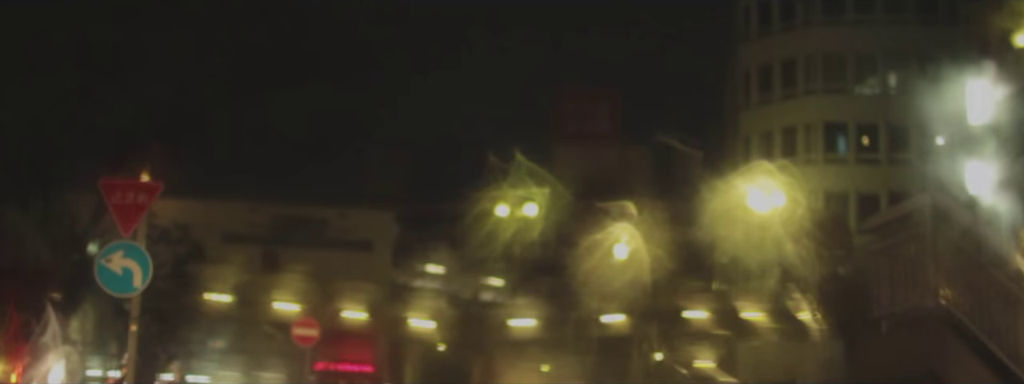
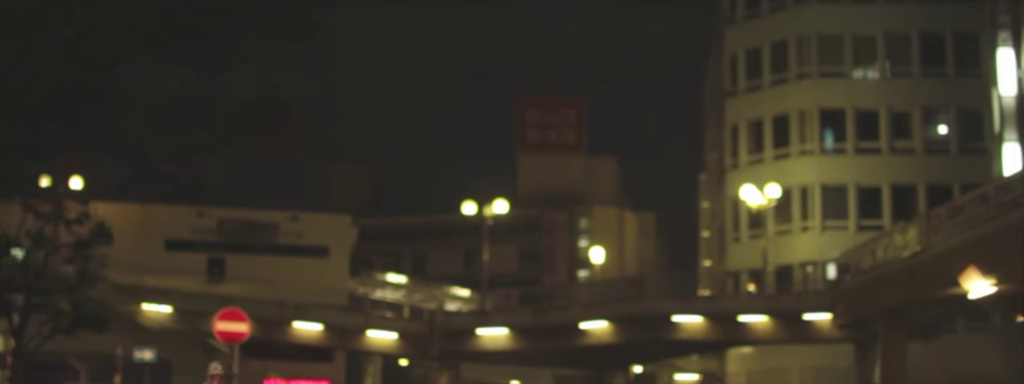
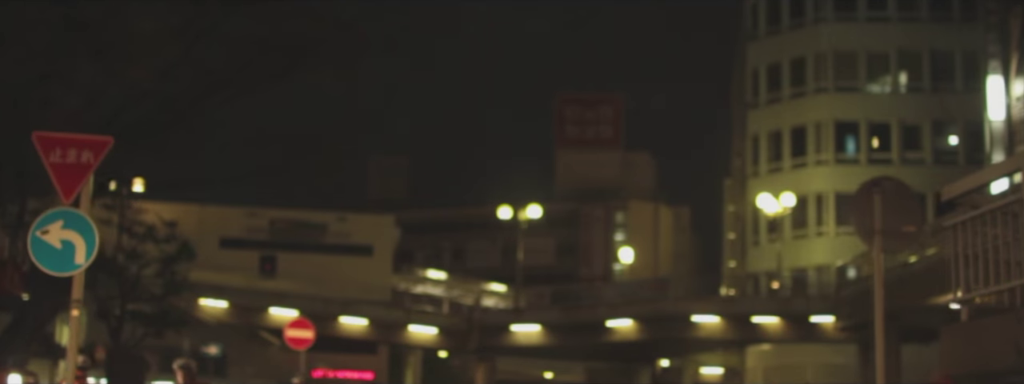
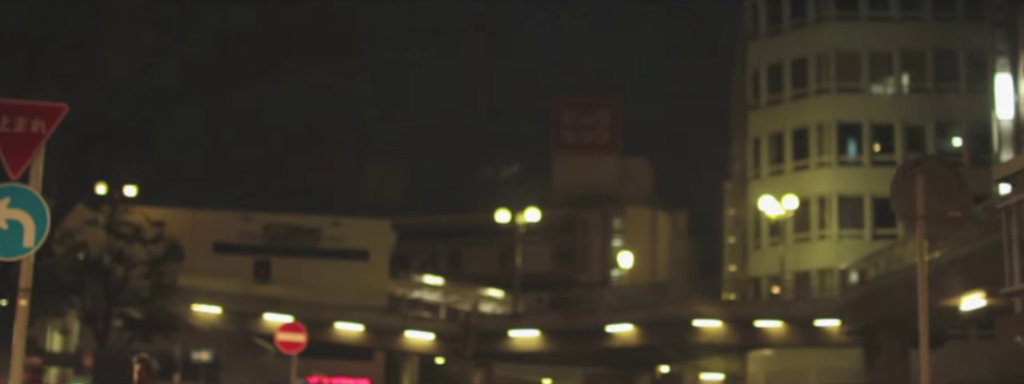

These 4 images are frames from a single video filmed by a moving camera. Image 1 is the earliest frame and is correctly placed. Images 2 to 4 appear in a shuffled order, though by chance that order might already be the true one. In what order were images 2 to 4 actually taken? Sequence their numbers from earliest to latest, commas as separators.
3, 4, 2
